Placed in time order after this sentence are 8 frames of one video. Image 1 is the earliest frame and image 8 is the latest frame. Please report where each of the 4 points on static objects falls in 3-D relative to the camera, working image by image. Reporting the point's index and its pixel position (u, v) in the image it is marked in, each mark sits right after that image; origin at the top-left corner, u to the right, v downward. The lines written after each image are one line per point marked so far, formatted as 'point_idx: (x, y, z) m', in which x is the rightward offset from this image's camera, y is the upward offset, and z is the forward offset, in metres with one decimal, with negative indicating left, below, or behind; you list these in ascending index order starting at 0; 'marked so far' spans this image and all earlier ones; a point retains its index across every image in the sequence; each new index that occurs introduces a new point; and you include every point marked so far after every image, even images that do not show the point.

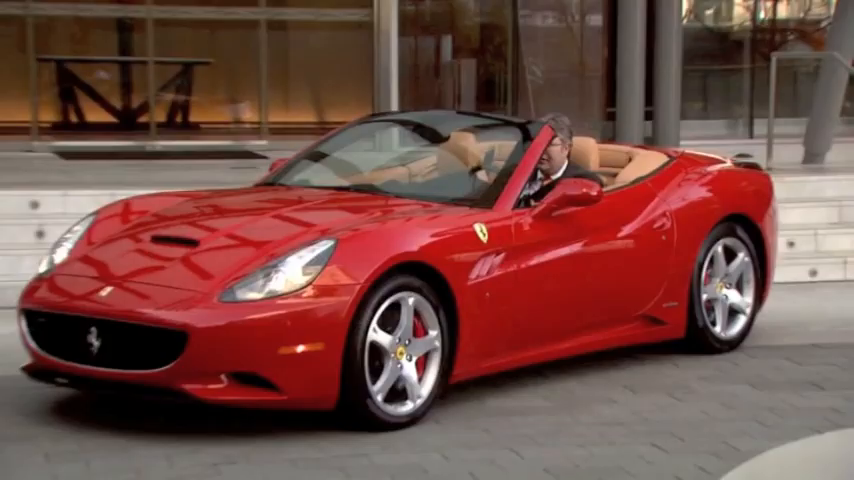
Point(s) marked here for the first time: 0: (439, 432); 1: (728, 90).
0: (+0.1, -0.9, +4.1) m
1: (+4.7, +2.3, +13.6) m
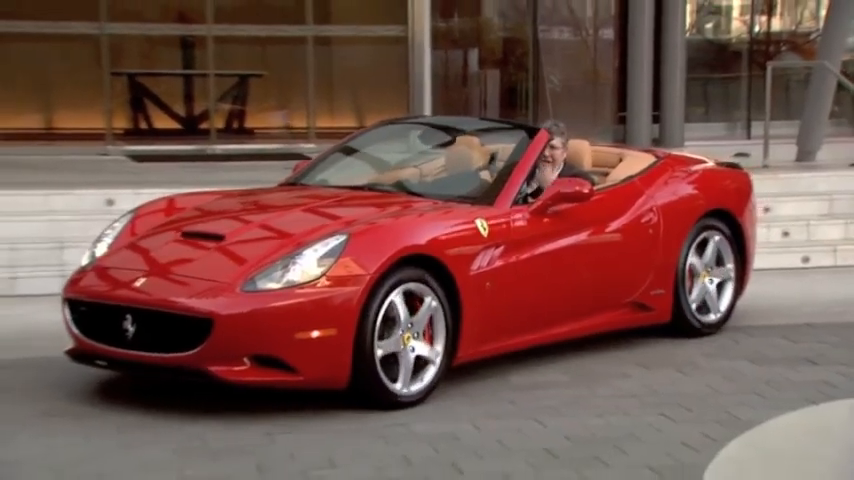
0: (+0.2, -0.9, +4.5) m
1: (+4.9, +2.3, +14.0) m
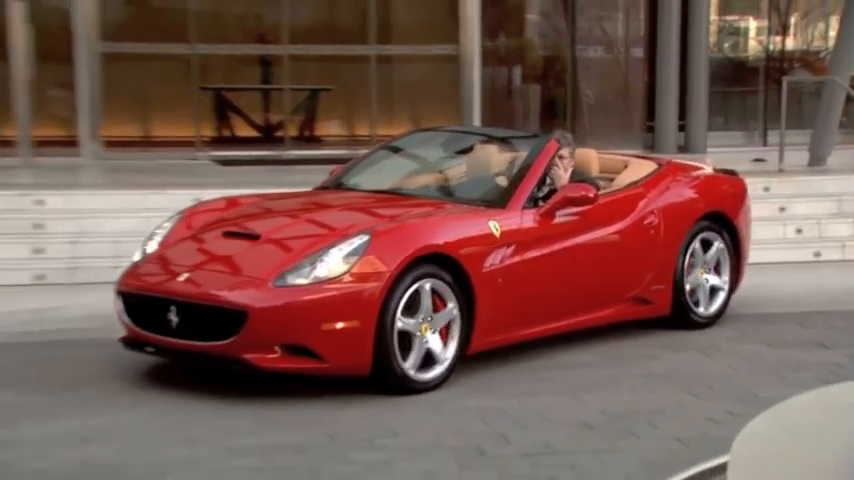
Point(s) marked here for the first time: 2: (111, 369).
0: (+0.5, -0.9, +4.9) m
1: (+5.4, +2.2, +14.4) m
2: (-1.9, -0.8, +5.3) m
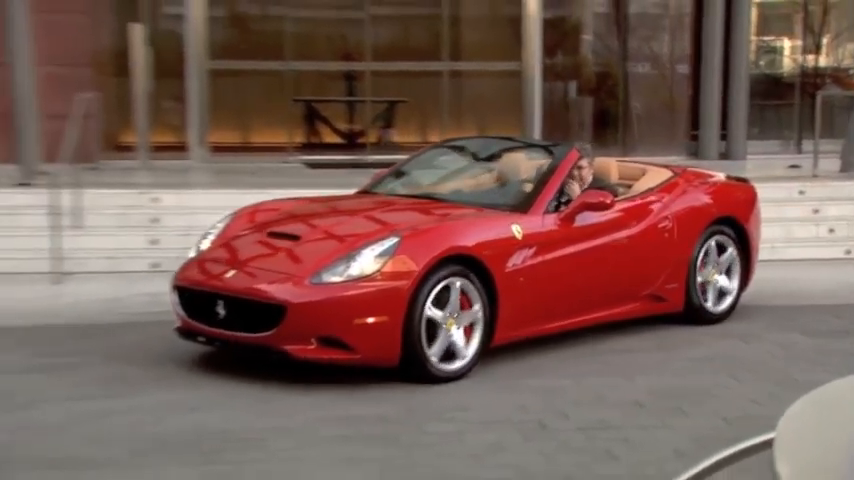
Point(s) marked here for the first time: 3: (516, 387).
0: (+0.9, -0.8, +5.4) m
1: (+6.1, +2.0, +14.8) m
2: (-1.5, -0.8, +5.8) m
3: (+0.5, -0.9, +5.1) m
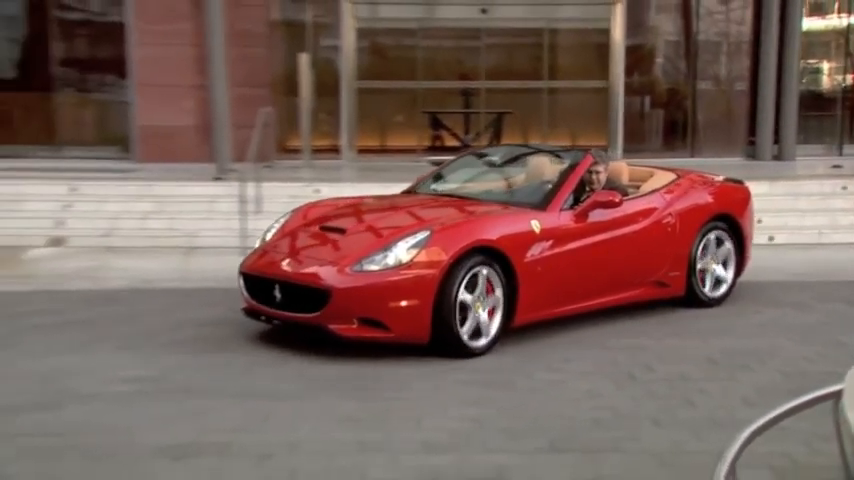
0: (+1.6, -0.8, +6.5) m
1: (+7.1, +1.8, +15.7) m
2: (-0.8, -0.7, +6.9) m
3: (+1.2, -0.8, +6.1) m
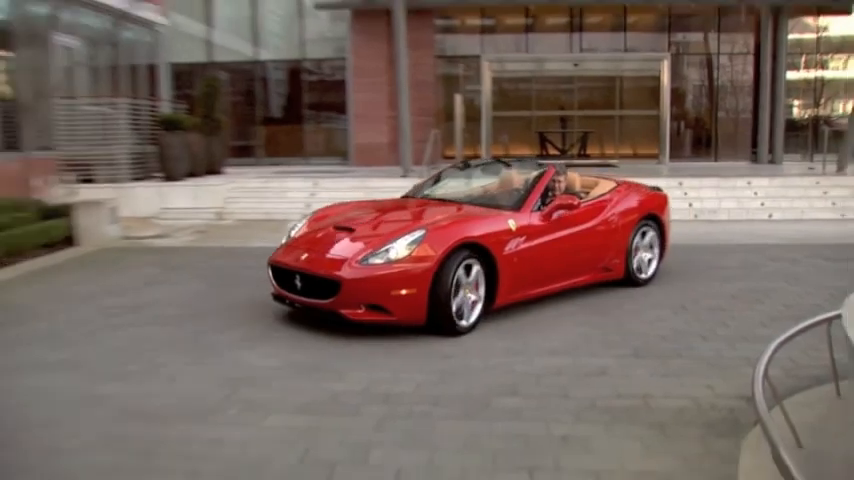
0: (+2.7, -0.6, +9.3) m
1: (+7.9, +1.6, +18.8) m
2: (+0.3, -0.6, +9.7) m
3: (+2.4, -0.6, +8.9) m
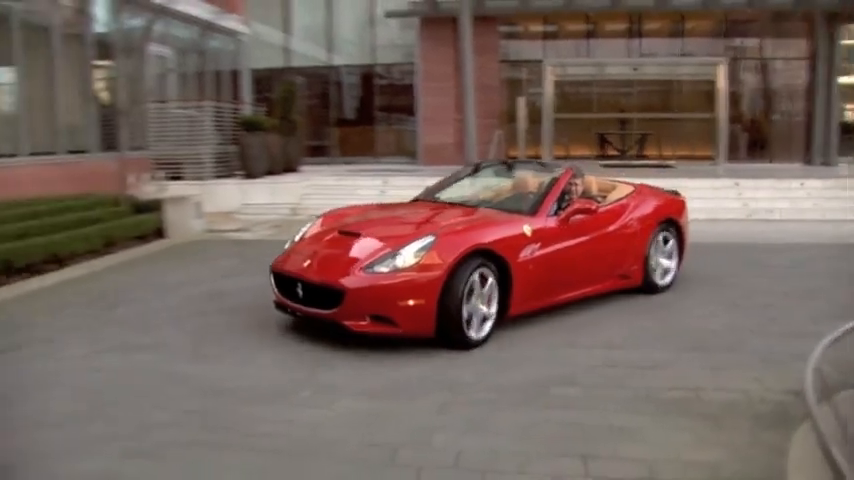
0: (+3.4, -0.5, +9.6) m
1: (+9.1, +1.5, +18.8) m
2: (+1.0, -0.5, +10.1) m
3: (+3.0, -0.6, +9.2) m
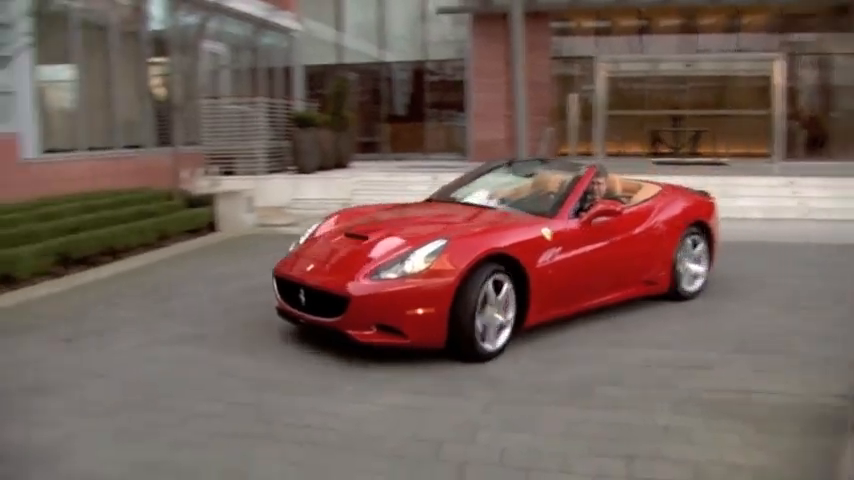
0: (+3.9, -0.5, +9.4) m
1: (+10.3, +1.5, +18.2) m
2: (+1.6, -0.5, +10.0) m
3: (+3.5, -0.6, +9.0) m
